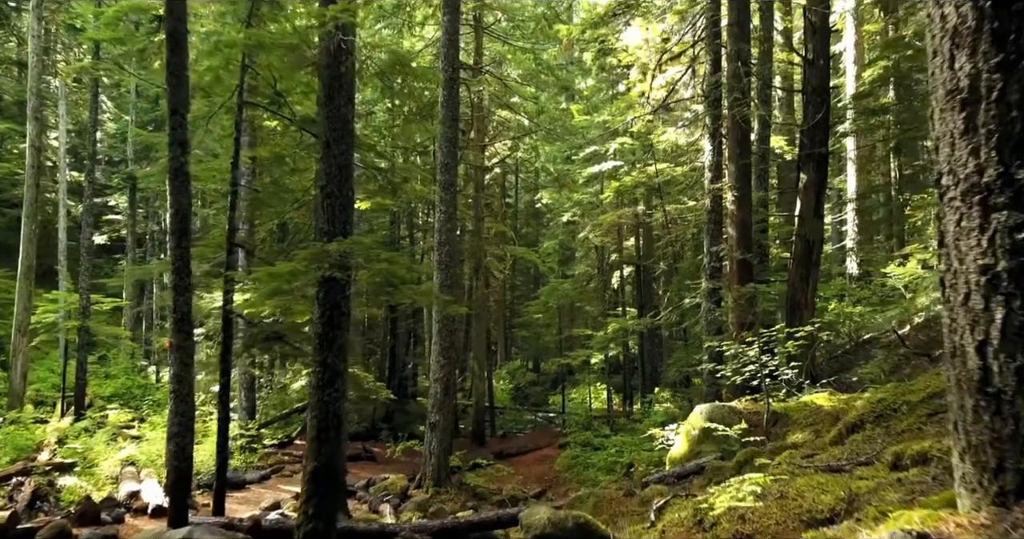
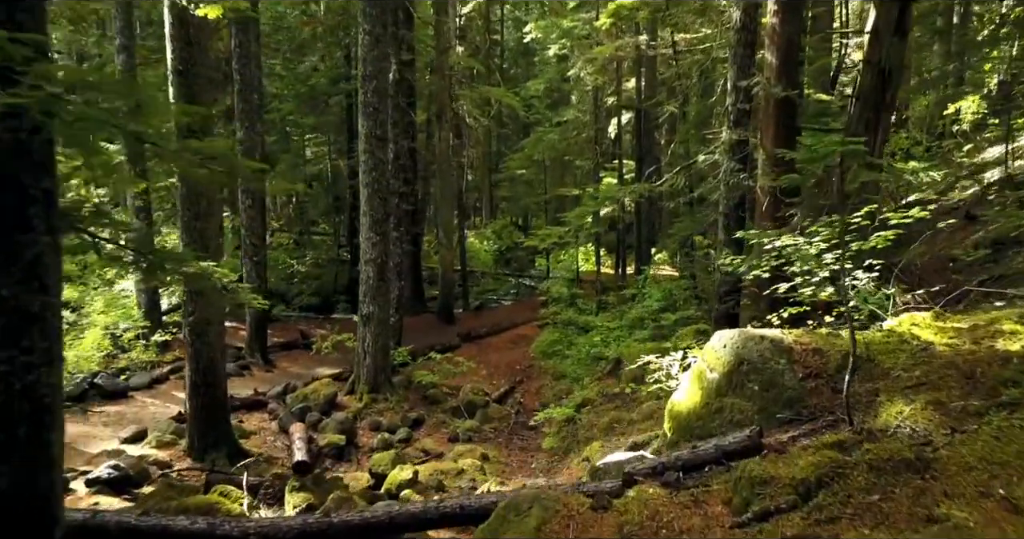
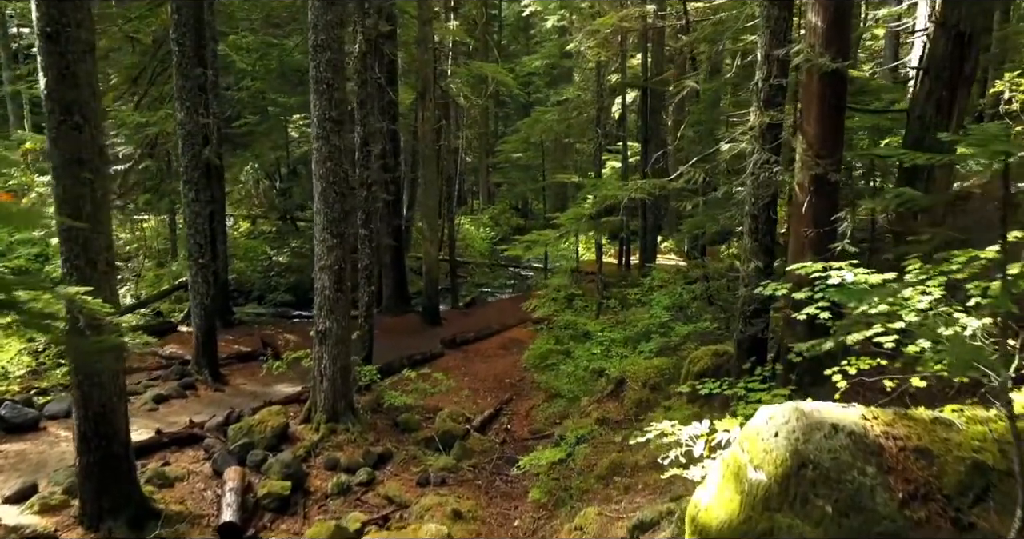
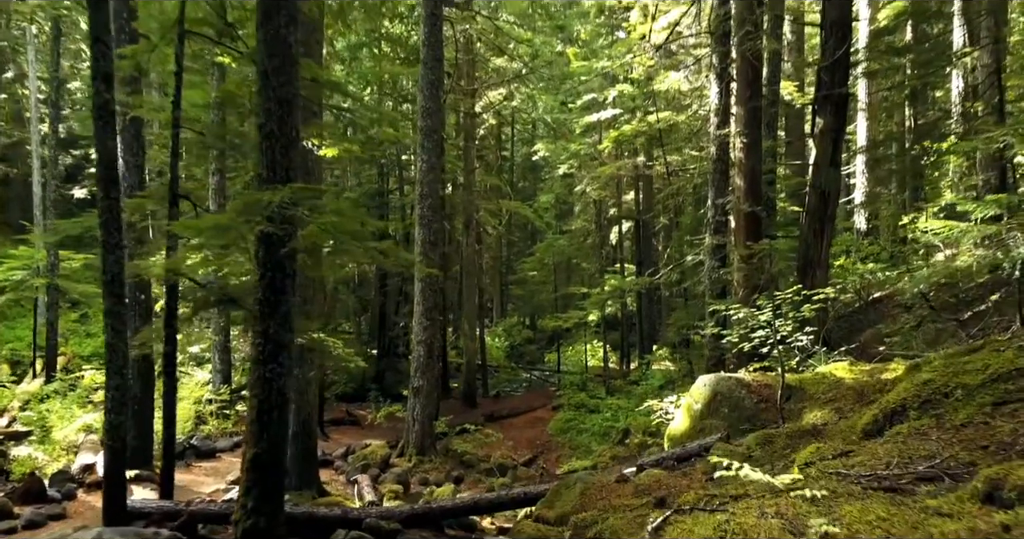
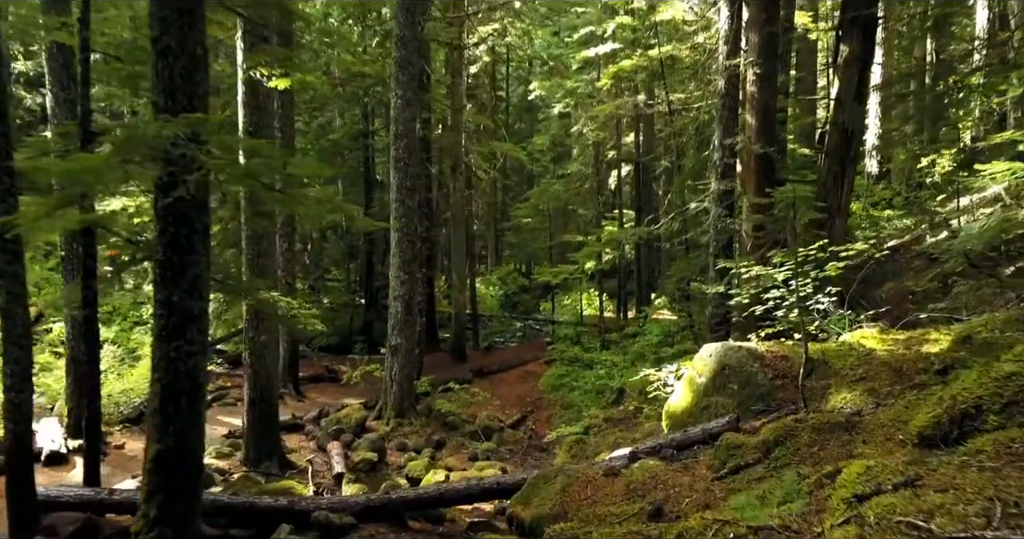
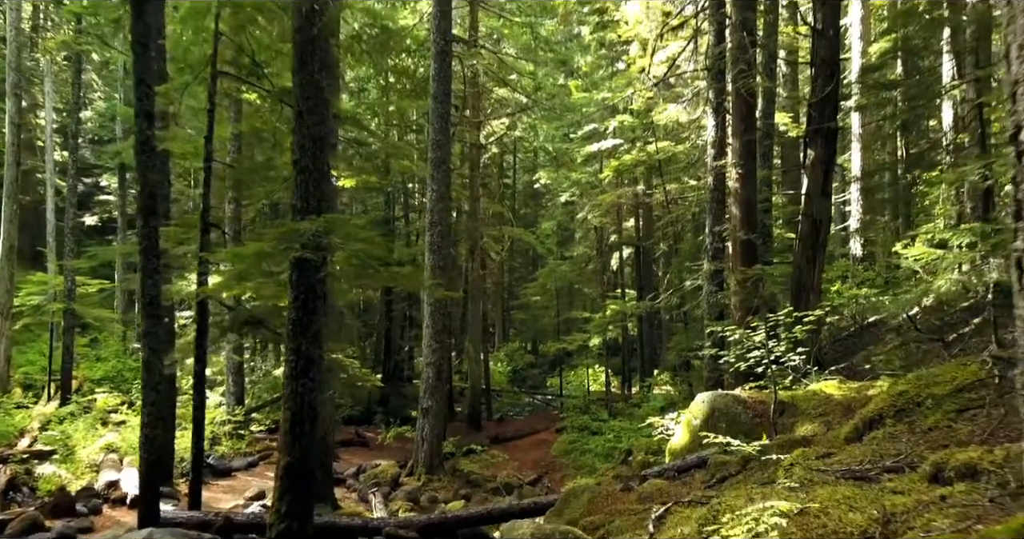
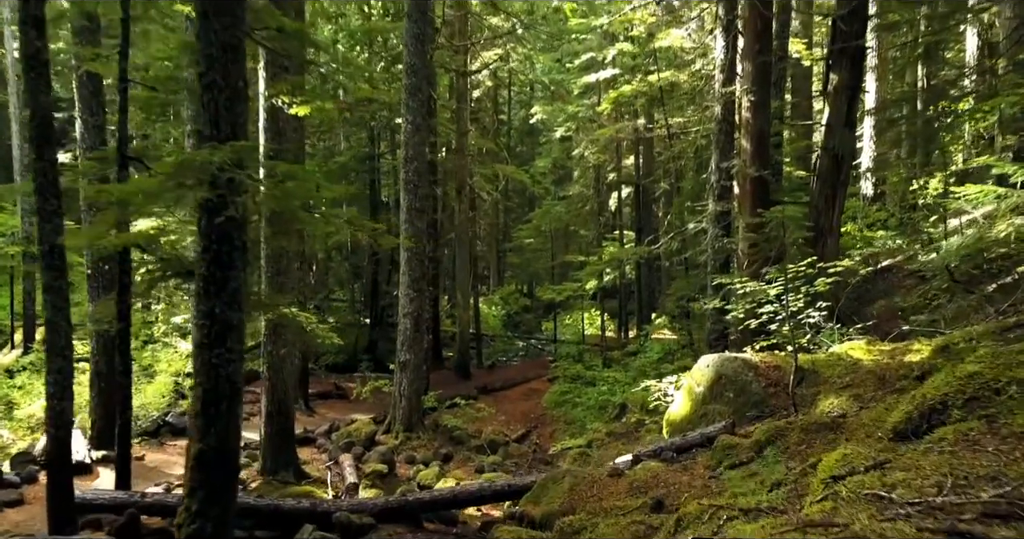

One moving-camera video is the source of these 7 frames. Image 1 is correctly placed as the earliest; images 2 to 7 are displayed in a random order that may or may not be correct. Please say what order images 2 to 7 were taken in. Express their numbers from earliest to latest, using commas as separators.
6, 4, 7, 5, 2, 3
